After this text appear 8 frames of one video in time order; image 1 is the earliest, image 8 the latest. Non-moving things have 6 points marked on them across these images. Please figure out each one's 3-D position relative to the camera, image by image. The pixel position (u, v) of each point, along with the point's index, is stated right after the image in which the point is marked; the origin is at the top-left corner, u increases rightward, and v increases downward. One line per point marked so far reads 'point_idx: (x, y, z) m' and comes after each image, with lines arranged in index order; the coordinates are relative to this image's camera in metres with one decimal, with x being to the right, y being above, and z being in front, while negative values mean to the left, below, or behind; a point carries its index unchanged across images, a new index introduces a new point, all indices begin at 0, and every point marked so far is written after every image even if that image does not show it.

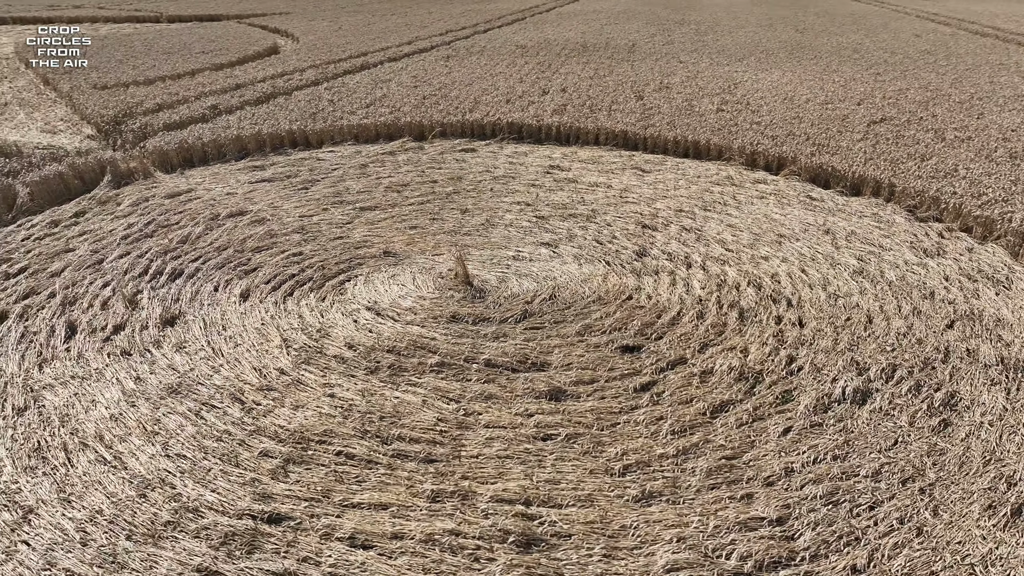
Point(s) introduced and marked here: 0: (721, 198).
0: (+3.0, +1.3, +9.4) m
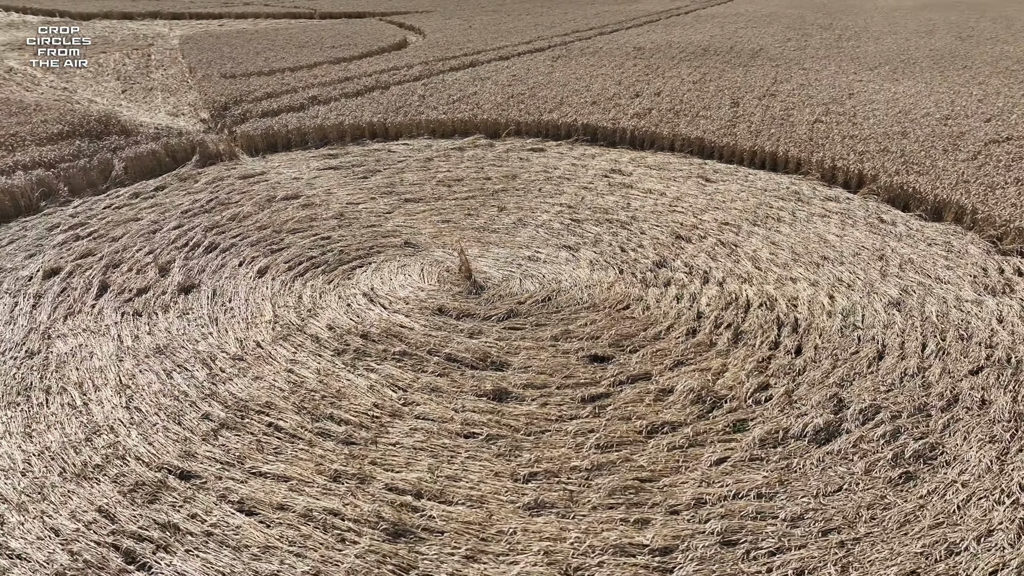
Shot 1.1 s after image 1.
0: (+3.6, +1.0, +8.8) m
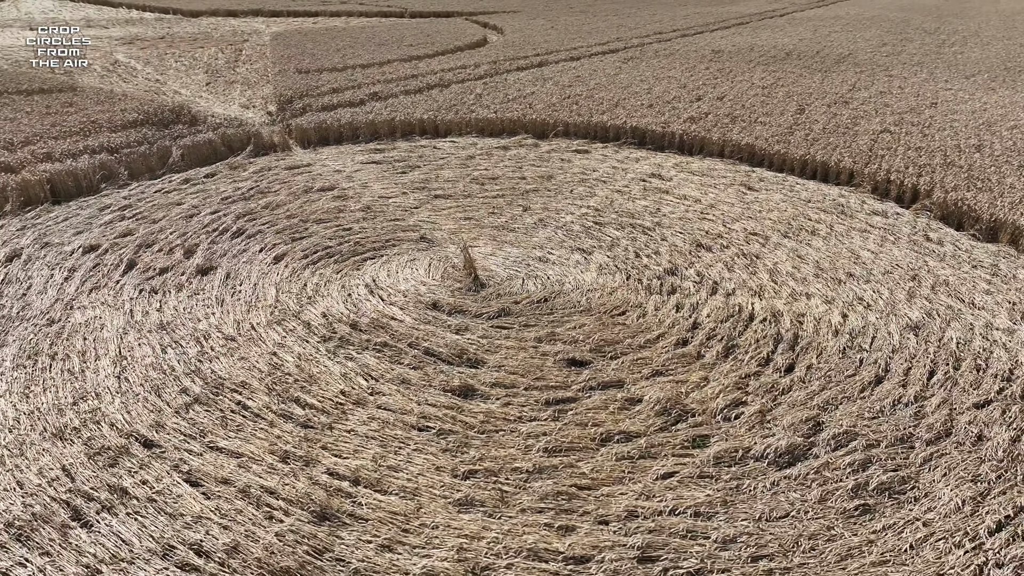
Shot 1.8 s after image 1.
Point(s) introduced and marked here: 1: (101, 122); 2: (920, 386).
0: (+3.9, +0.8, +8.3) m
1: (-7.7, +3.0, +12.2) m
2: (+3.0, -0.7, +4.9) m
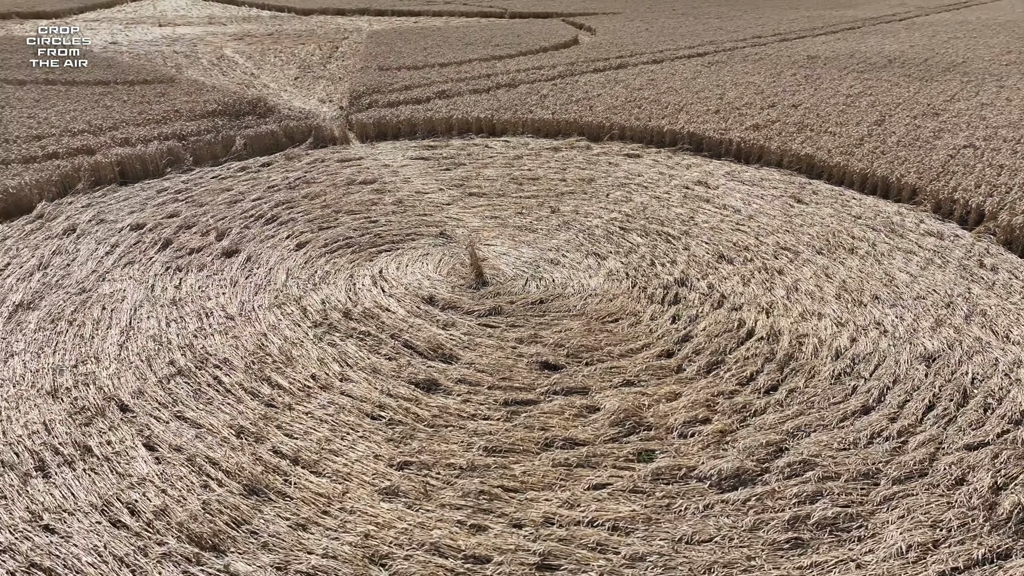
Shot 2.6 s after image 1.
0: (+4.1, +0.6, +7.8) m
1: (-6.7, +3.5, +13.2) m
2: (+2.7, -0.9, +4.5) m
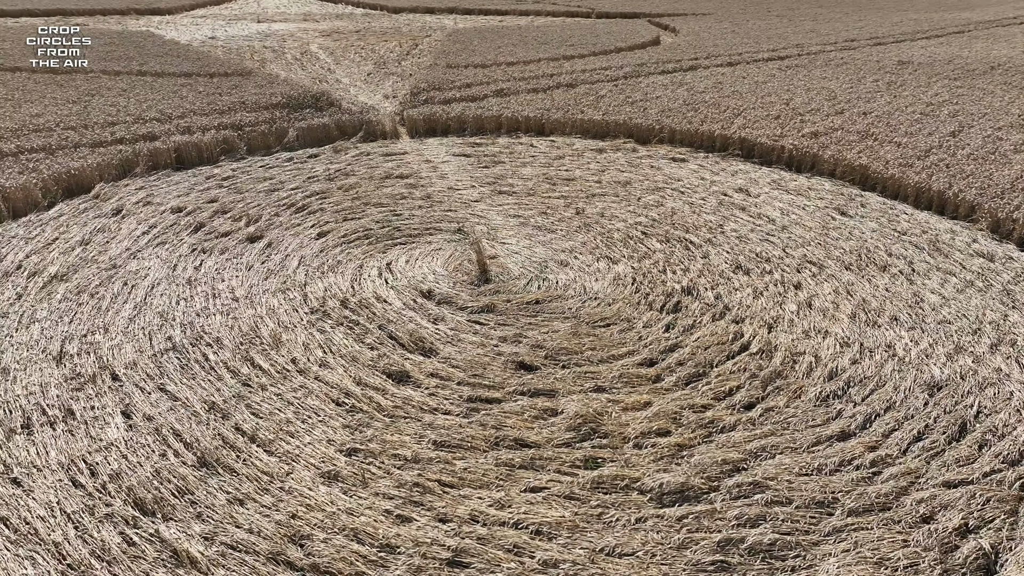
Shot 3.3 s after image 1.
0: (+4.3, +0.3, +7.4) m
1: (-5.7, +3.9, +13.9) m
2: (+2.4, -1.0, +4.2) m
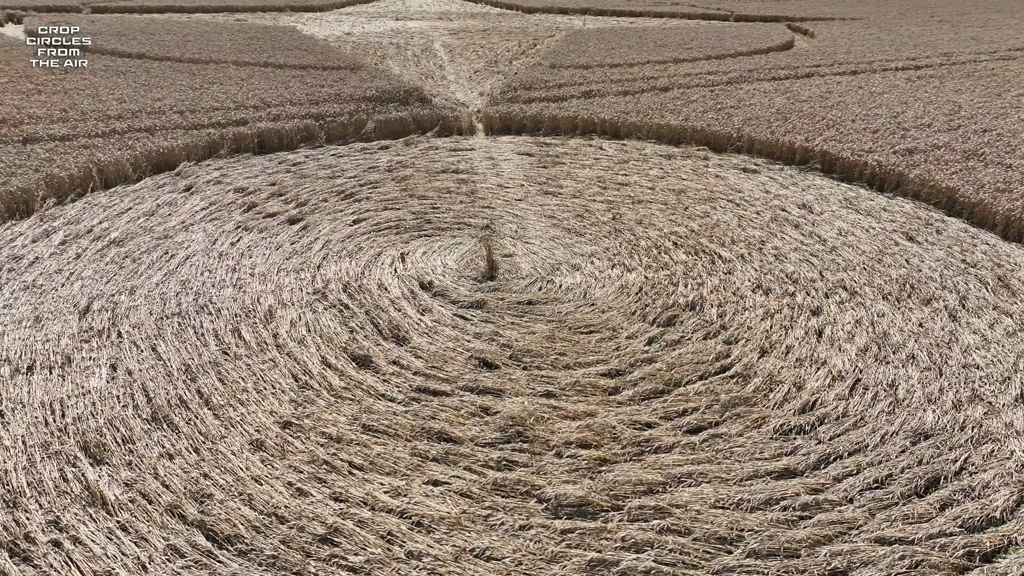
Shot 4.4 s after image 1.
0: (+4.4, 0.0, +6.6) m
1: (-3.9, +4.3, +14.8) m
2: (+1.9, -1.2, +3.8) m
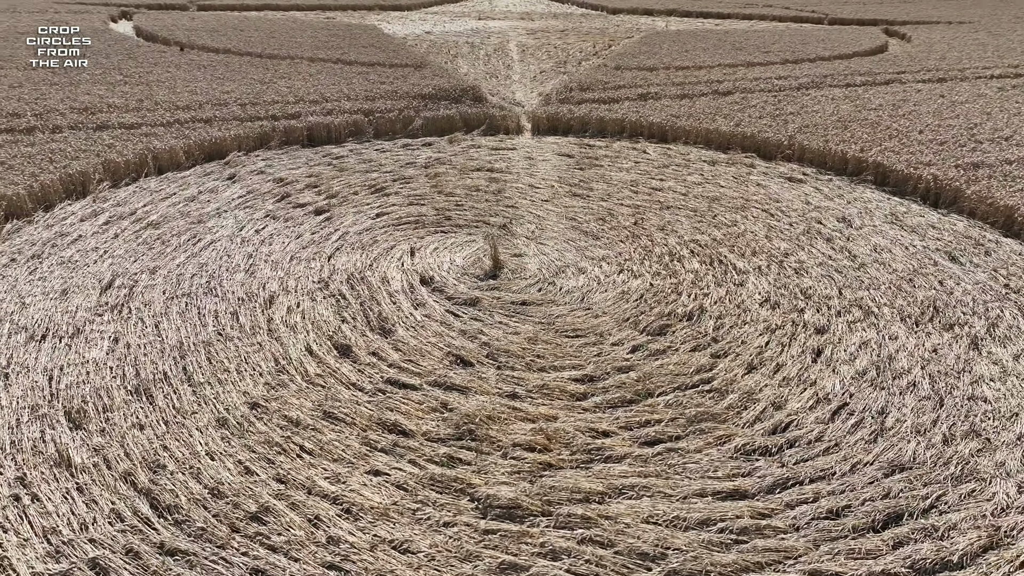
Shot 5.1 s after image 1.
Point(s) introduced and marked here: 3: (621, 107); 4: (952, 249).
0: (+4.4, -0.3, +6.1) m
1: (-2.7, +4.5, +15.2) m
2: (+1.5, -1.3, +3.7) m
3: (+2.5, +4.1, +14.9) m
4: (+5.3, +0.5, +7.8) m
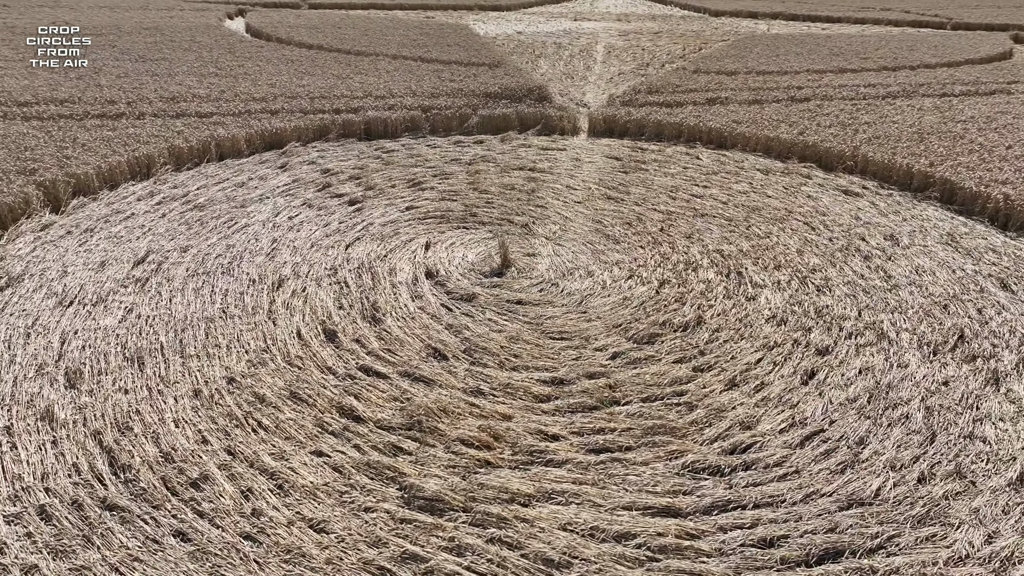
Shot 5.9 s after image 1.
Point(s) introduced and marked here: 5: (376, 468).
0: (+4.3, -0.5, +5.6) m
1: (-1.3, +4.6, +15.5) m
2: (+1.1, -1.4, +3.5) m
3: (+3.8, +3.9, +14.5) m
4: (+5.4, +0.1, +7.1) m
5: (-0.8, -1.1, +4.0) m
